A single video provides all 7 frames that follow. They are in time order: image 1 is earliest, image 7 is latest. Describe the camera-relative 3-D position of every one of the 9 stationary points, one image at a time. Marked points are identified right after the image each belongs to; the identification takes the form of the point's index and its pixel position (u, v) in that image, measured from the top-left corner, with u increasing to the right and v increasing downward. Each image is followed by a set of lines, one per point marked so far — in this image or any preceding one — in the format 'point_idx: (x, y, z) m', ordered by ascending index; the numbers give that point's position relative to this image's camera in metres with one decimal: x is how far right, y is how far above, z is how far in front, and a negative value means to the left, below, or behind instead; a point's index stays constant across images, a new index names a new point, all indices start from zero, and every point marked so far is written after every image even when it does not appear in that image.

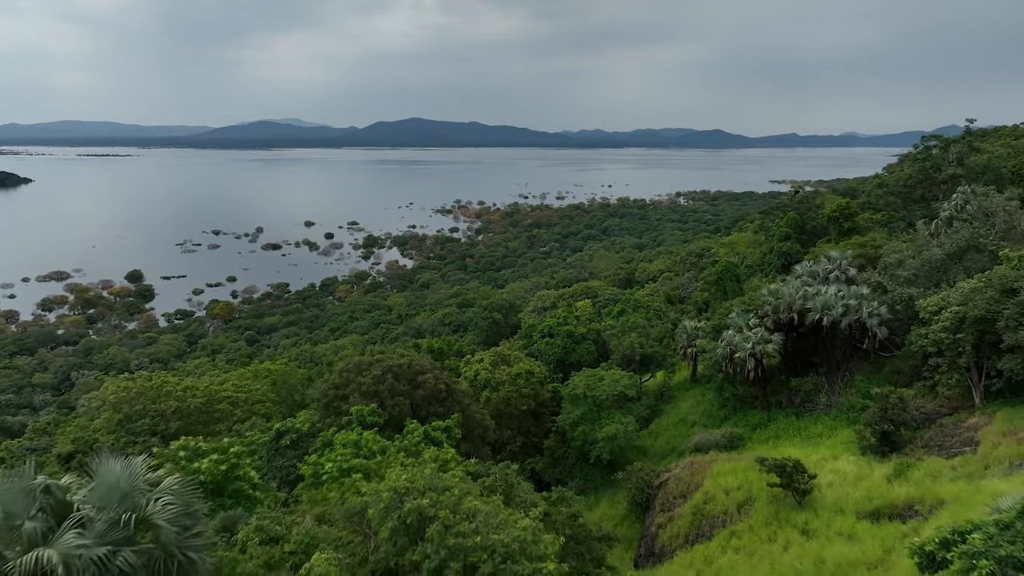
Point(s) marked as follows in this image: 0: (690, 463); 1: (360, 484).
0: (+4.3, -4.3, +16.5) m
1: (-1.8, -2.2, +7.9) m
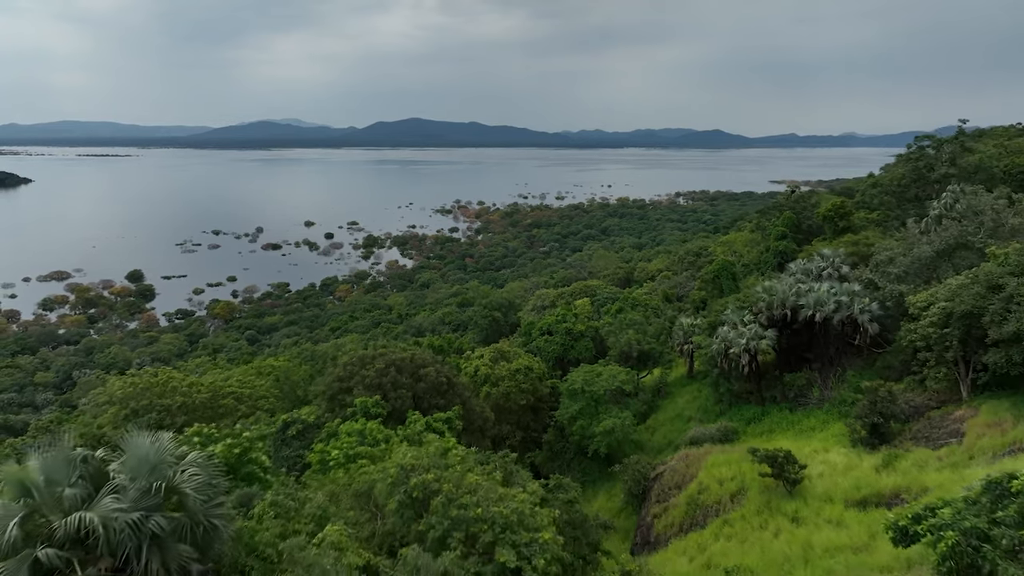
0: (+4.3, -4.2, +16.9) m
1: (-1.8, -2.1, +8.3) m
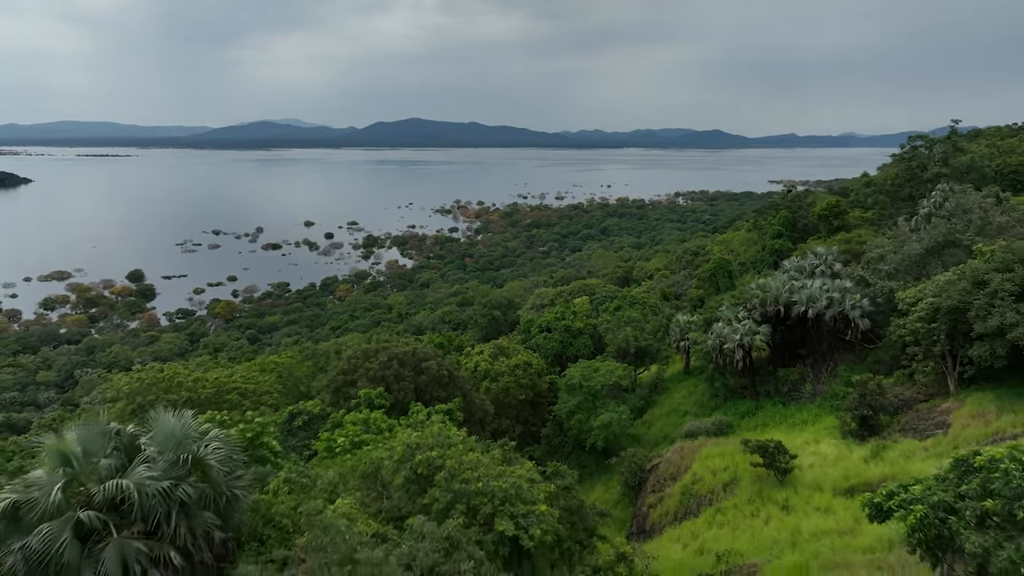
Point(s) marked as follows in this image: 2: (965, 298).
0: (+4.3, -4.1, +17.3) m
1: (-1.8, -2.0, +8.7) m
2: (+9.8, -0.2, +14.7) m
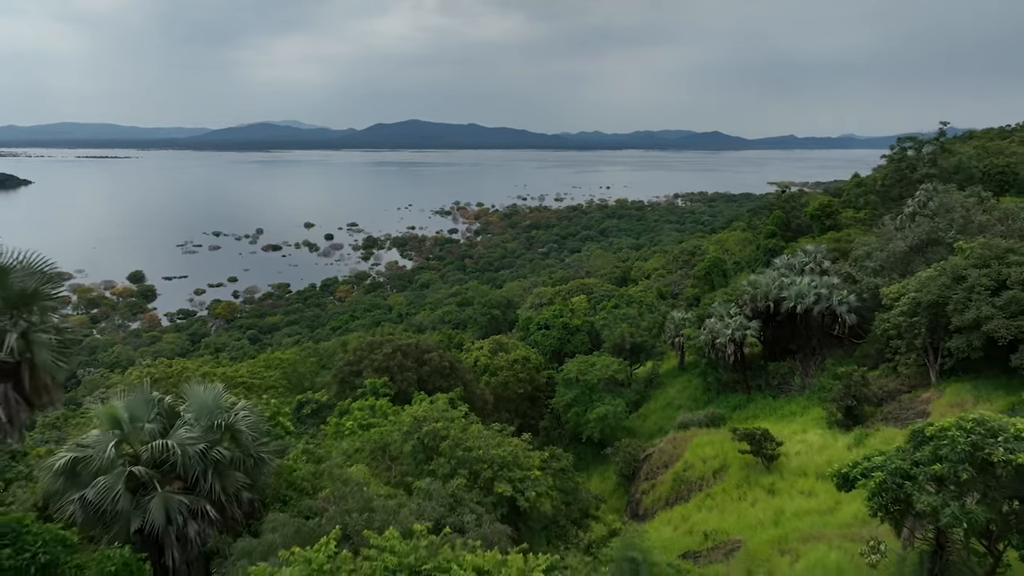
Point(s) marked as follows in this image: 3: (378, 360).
0: (+4.3, -4.0, +18.0) m
1: (-1.8, -1.9, +9.4) m
2: (+9.8, -0.1, +15.3) m
3: (-2.9, -1.6, +14.8) m
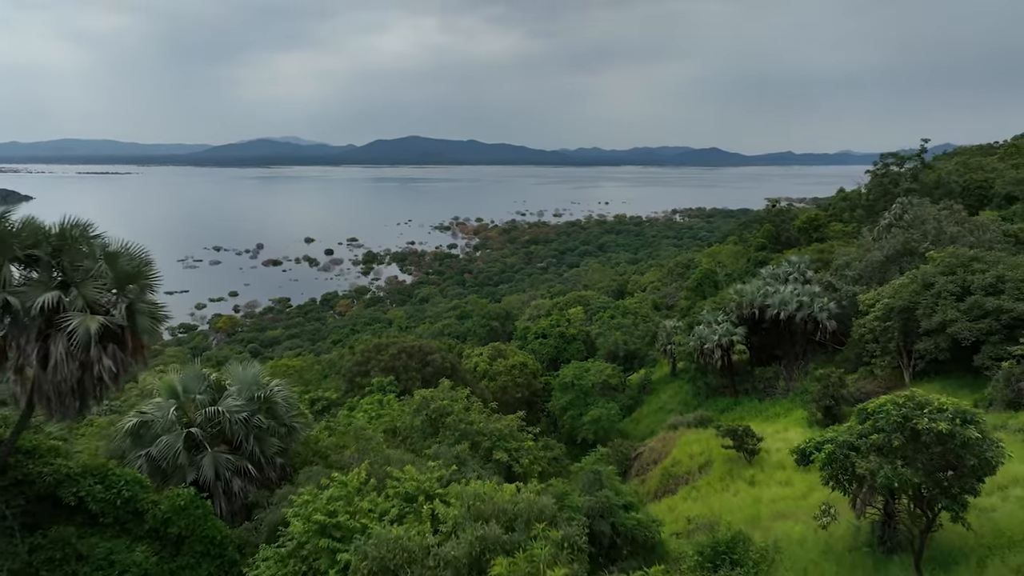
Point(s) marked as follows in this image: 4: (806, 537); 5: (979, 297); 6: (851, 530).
0: (+4.2, -4.2, +18.9) m
1: (-1.9, -1.9, +10.4) m
2: (+9.8, -0.3, +16.4) m
3: (-3.0, -1.7, +15.9) m
4: (+4.1, -3.4, +9.4) m
5: (+10.4, -0.2, +15.0) m
6: (+4.5, -3.2, +9.0) m
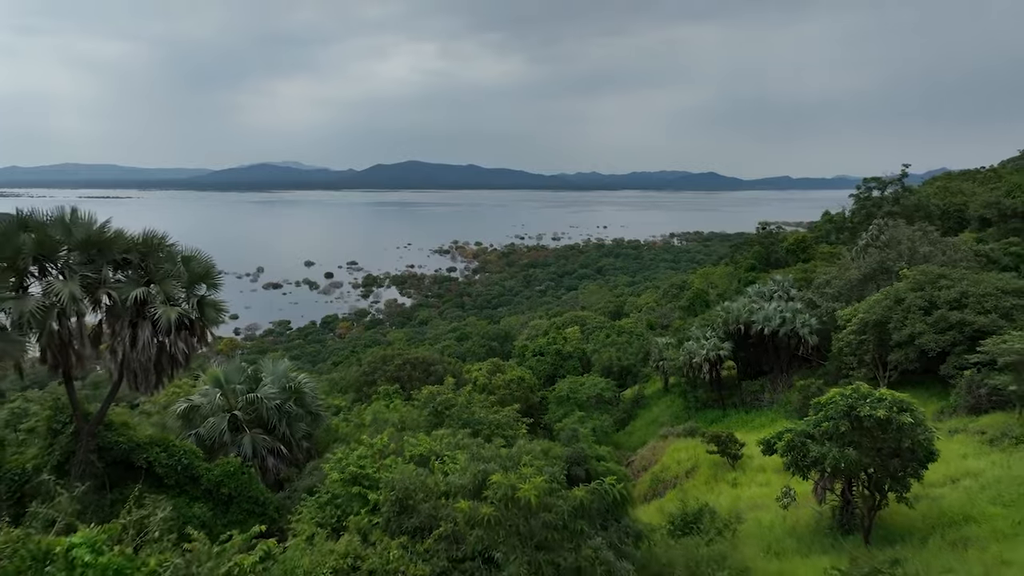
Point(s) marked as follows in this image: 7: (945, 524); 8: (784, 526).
0: (+4.1, -4.7, +19.9) m
1: (-1.9, -2.1, +11.4) m
2: (+9.7, -0.7, +17.5) m
3: (-3.1, -2.1, +16.9) m
4: (+4.1, -3.6, +10.4) m
5: (+10.3, -0.6, +16.2) m
6: (+4.5, -3.4, +10.0) m
7: (+5.8, -3.2, +9.1) m
8: (+4.1, -3.6, +10.1) m
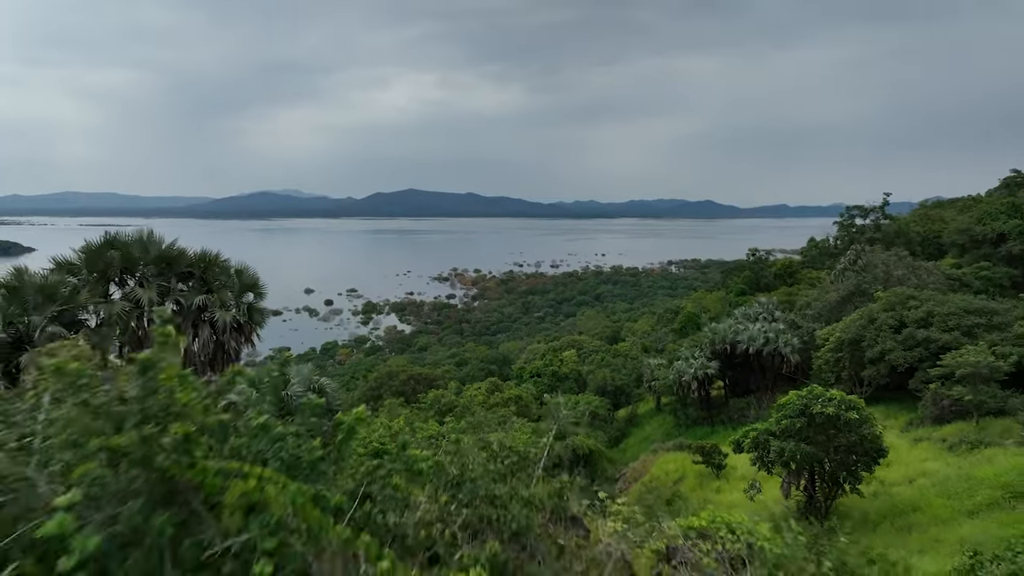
0: (+4.1, -5.3, +20.9) m
1: (-2.0, -2.4, +12.5) m
2: (+9.6, -1.2, +18.7) m
3: (-3.1, -2.6, +18.0) m
4: (+4.0, -3.8, +11.5) m
5: (+10.3, -1.1, +17.3) m
6: (+4.4, -3.6, +11.1) m
7: (+5.8, -3.4, +10.2) m
8: (+4.0, -3.8, +11.2) m
